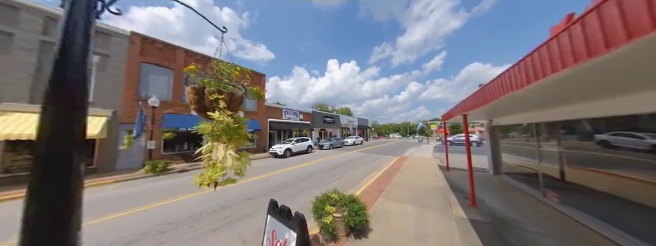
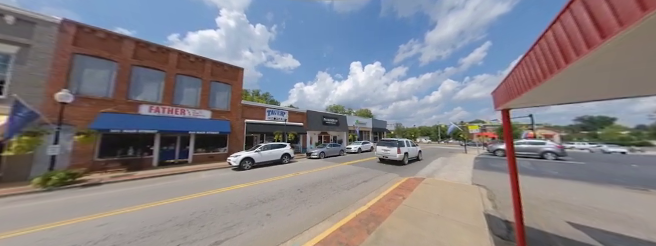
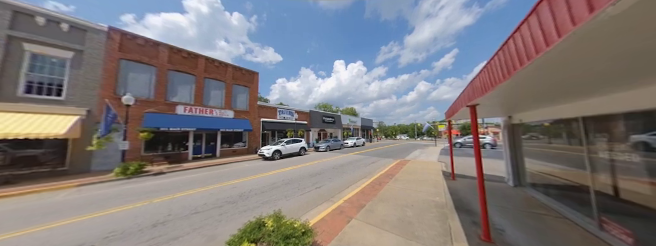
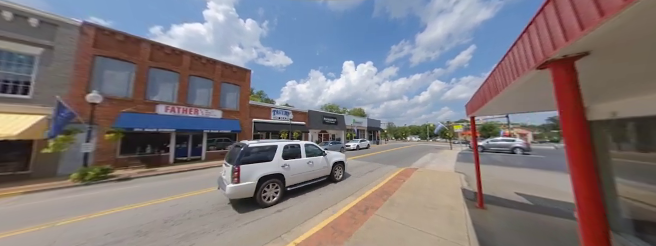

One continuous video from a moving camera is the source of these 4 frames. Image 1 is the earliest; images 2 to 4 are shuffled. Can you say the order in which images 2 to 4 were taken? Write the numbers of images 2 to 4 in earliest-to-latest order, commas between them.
3, 4, 2
